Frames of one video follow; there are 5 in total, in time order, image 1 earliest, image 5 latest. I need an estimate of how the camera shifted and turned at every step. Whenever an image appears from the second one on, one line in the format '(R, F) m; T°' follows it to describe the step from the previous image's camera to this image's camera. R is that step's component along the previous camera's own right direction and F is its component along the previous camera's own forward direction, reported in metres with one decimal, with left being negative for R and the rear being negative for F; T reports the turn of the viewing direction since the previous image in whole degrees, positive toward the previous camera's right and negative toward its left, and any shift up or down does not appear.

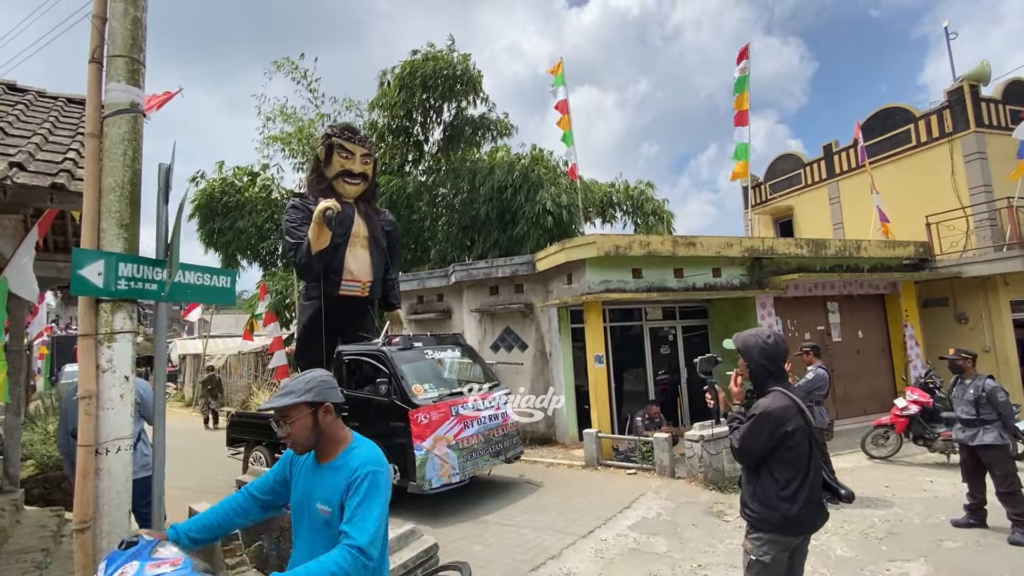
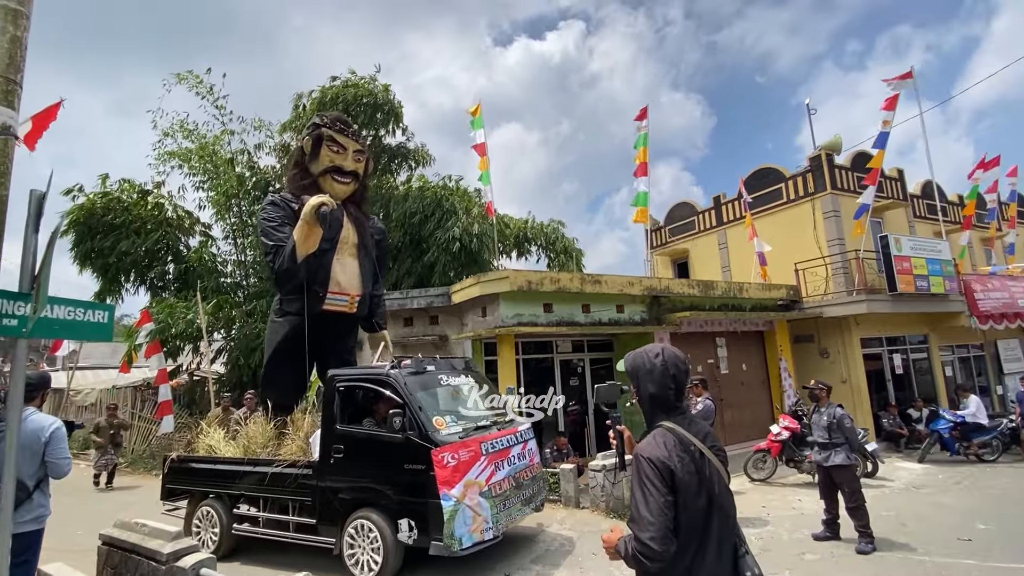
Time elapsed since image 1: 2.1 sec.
(-0.1, -0.4) m; +9°
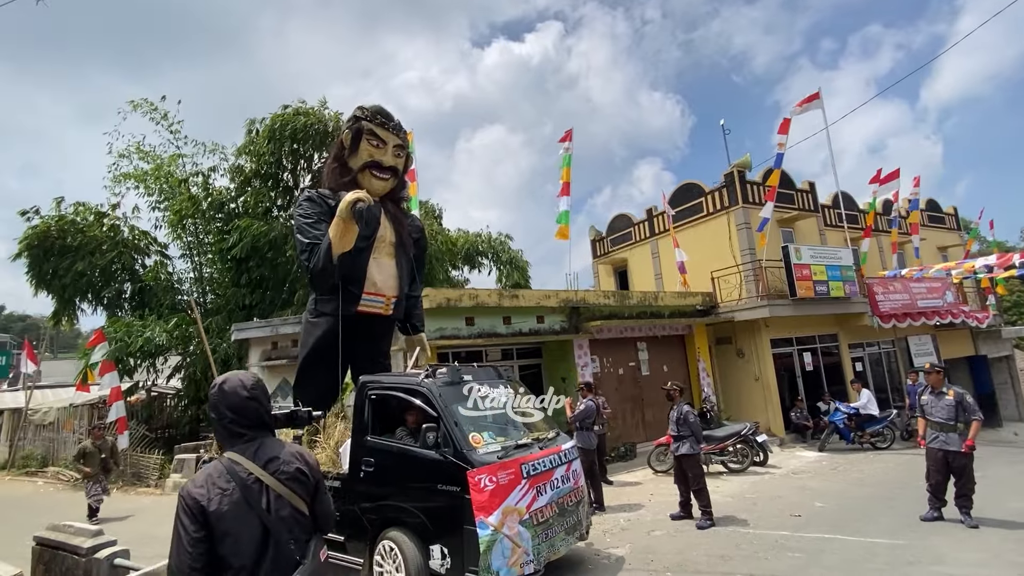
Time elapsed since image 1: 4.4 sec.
(+0.9, -1.0) m; +2°
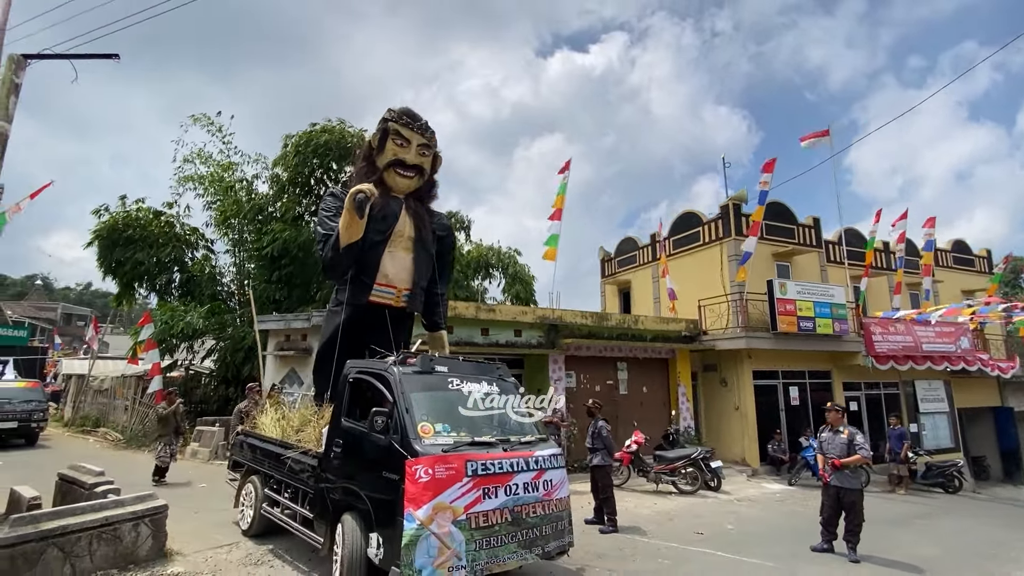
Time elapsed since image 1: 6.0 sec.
(+1.4, -0.7) m; -5°
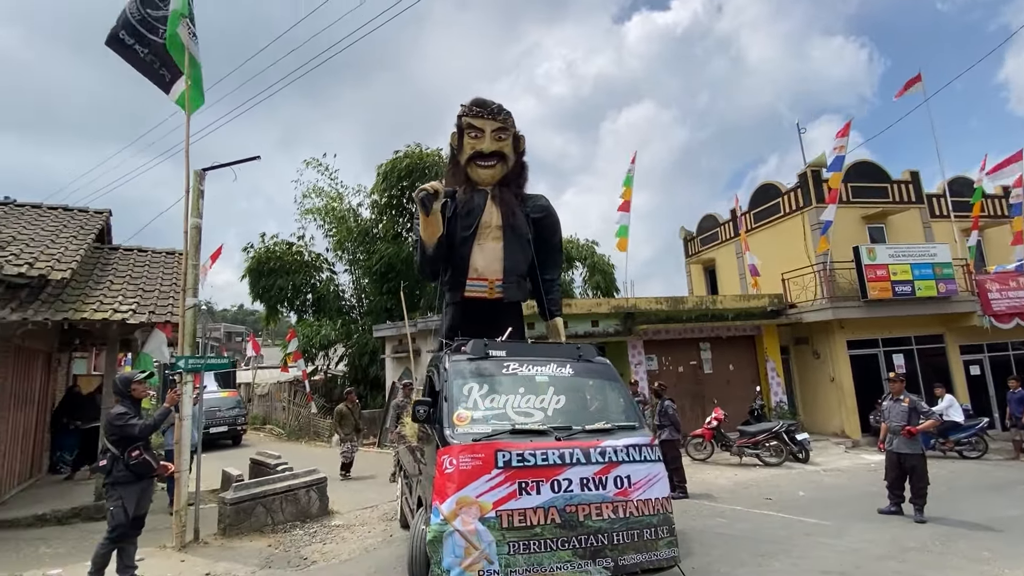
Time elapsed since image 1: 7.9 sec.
(+0.6, -1.0) m; -10°
